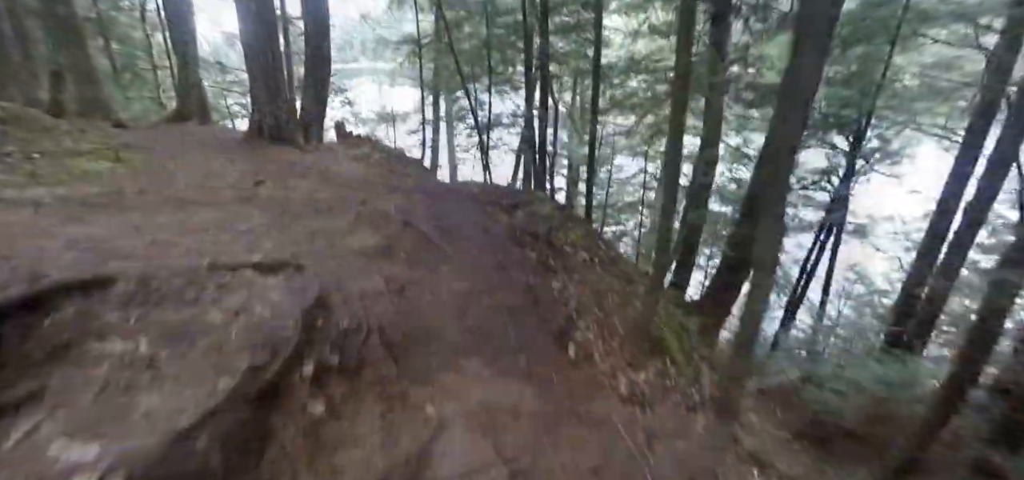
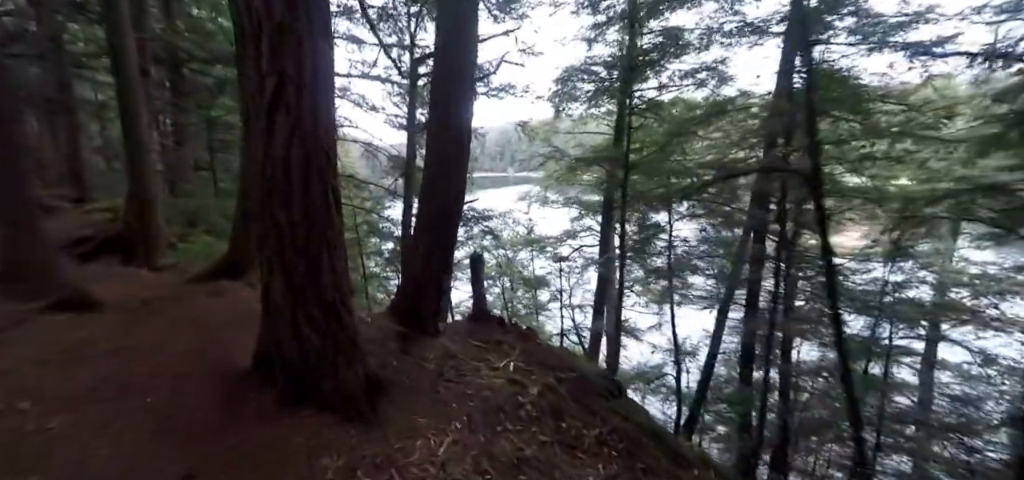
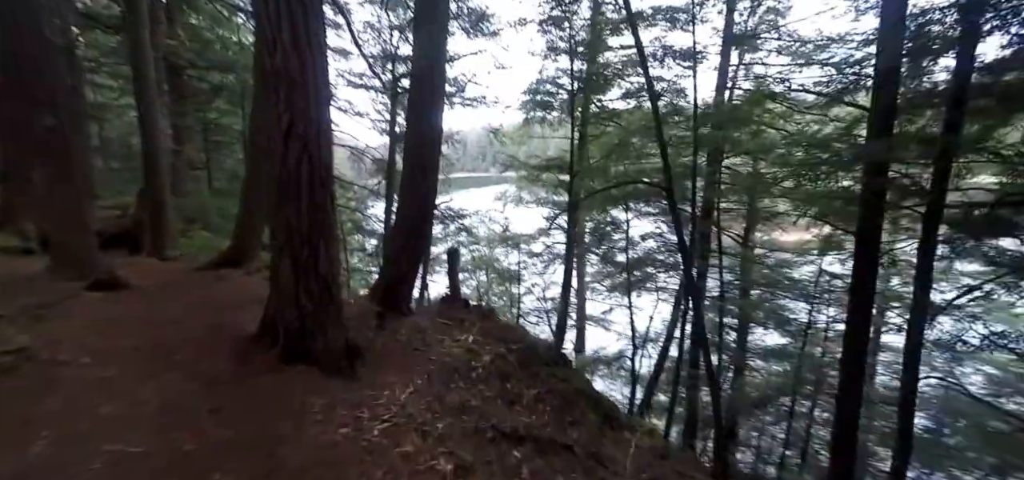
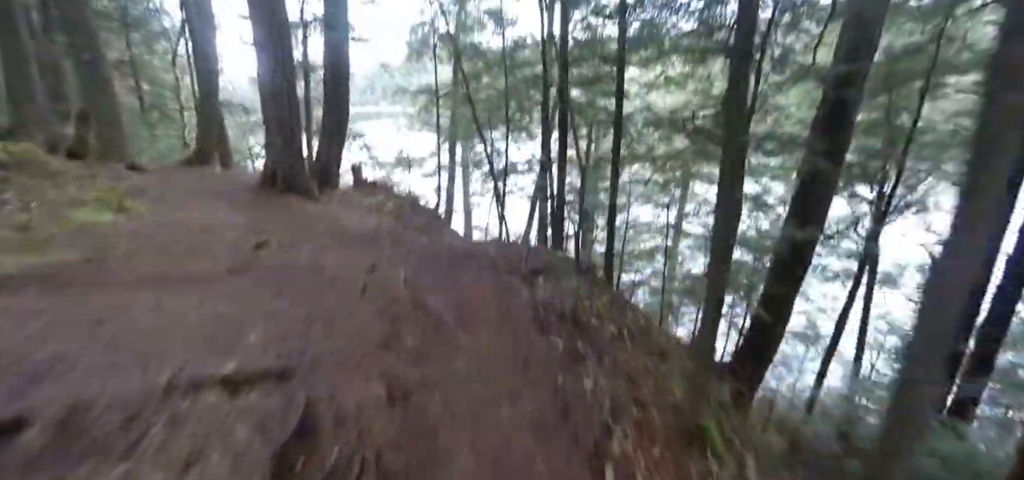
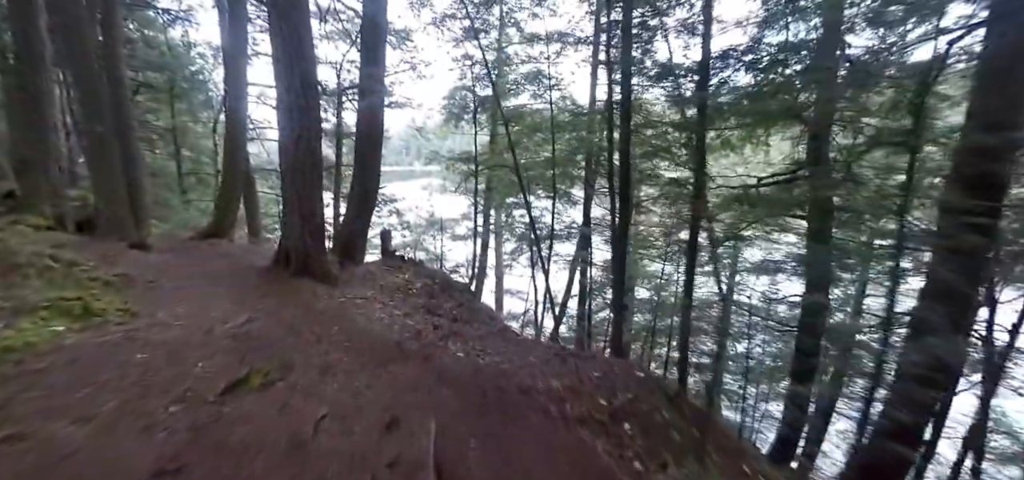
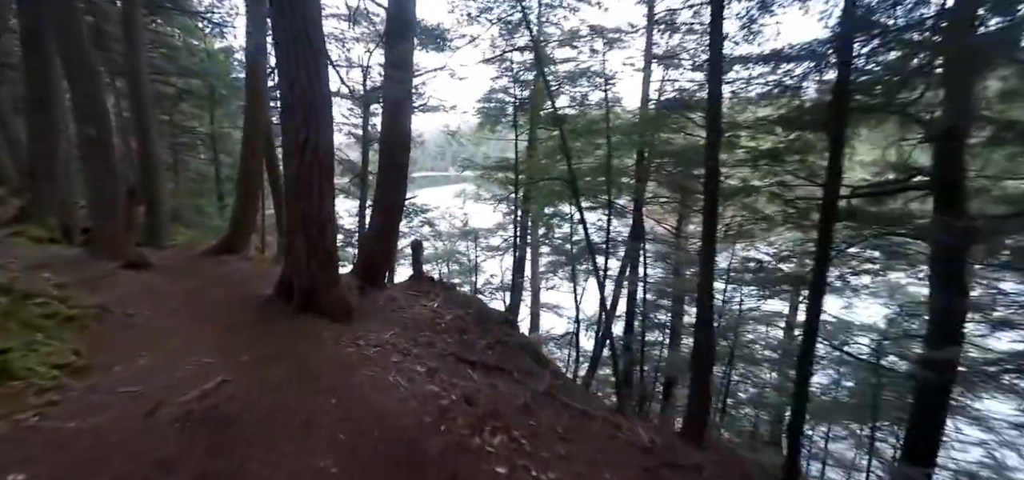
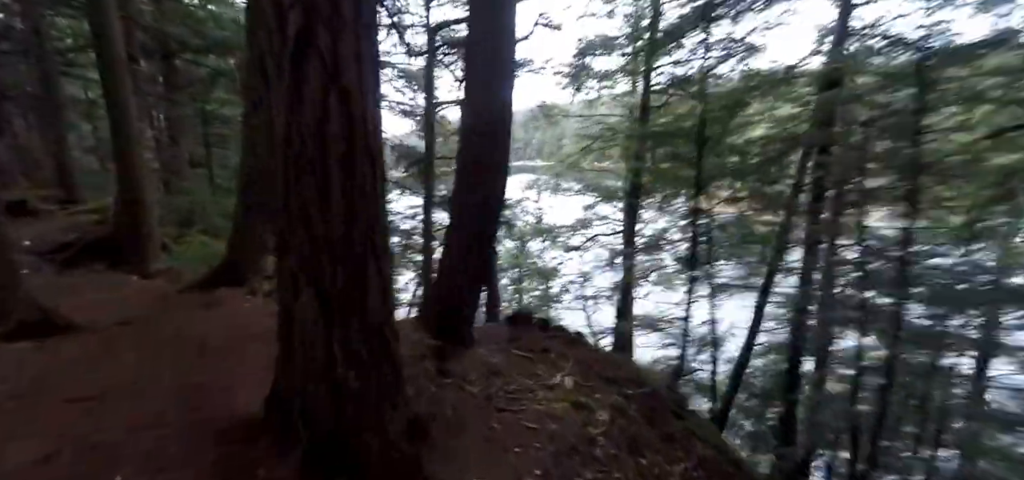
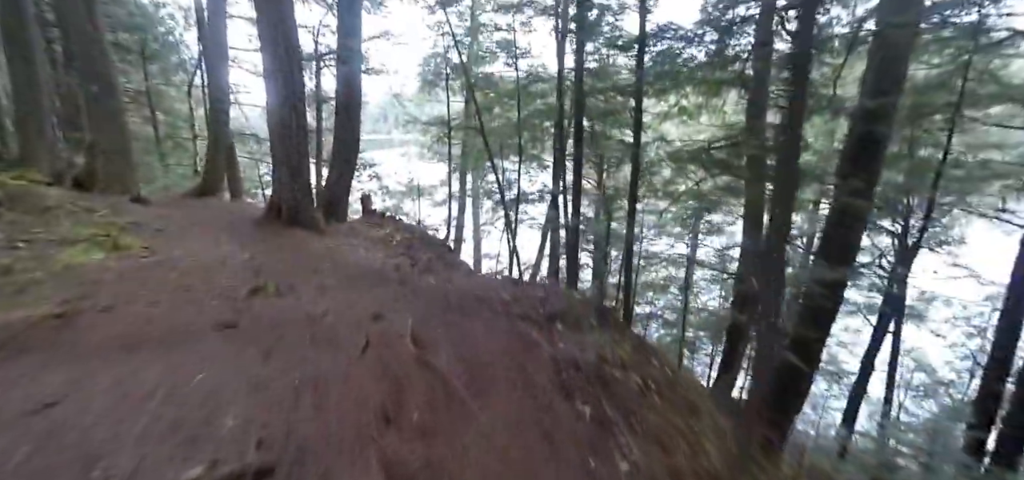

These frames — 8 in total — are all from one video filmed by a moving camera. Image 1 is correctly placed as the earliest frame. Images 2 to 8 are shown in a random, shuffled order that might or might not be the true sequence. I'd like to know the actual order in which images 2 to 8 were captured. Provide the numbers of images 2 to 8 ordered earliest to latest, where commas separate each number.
4, 8, 5, 6, 3, 2, 7
